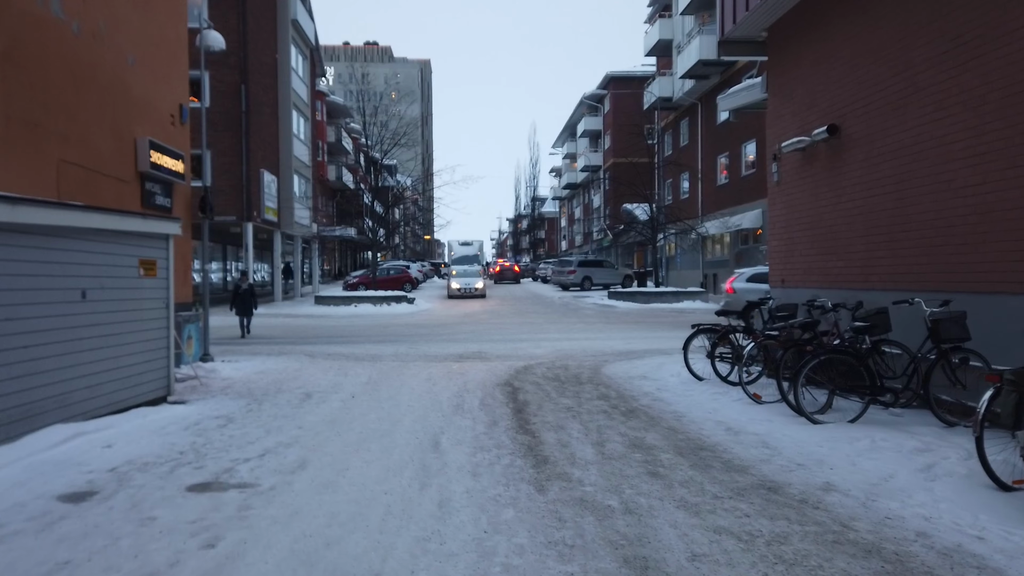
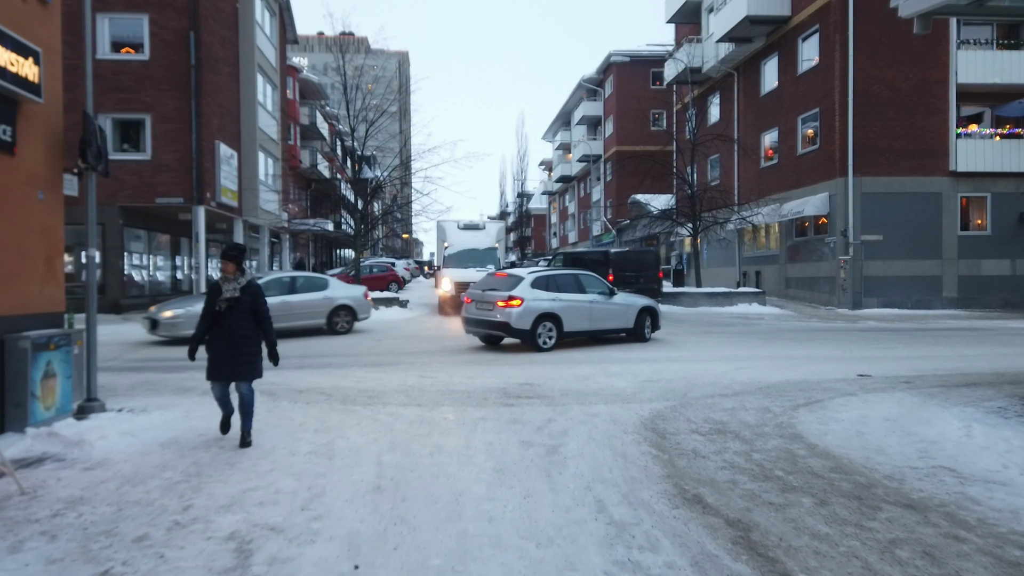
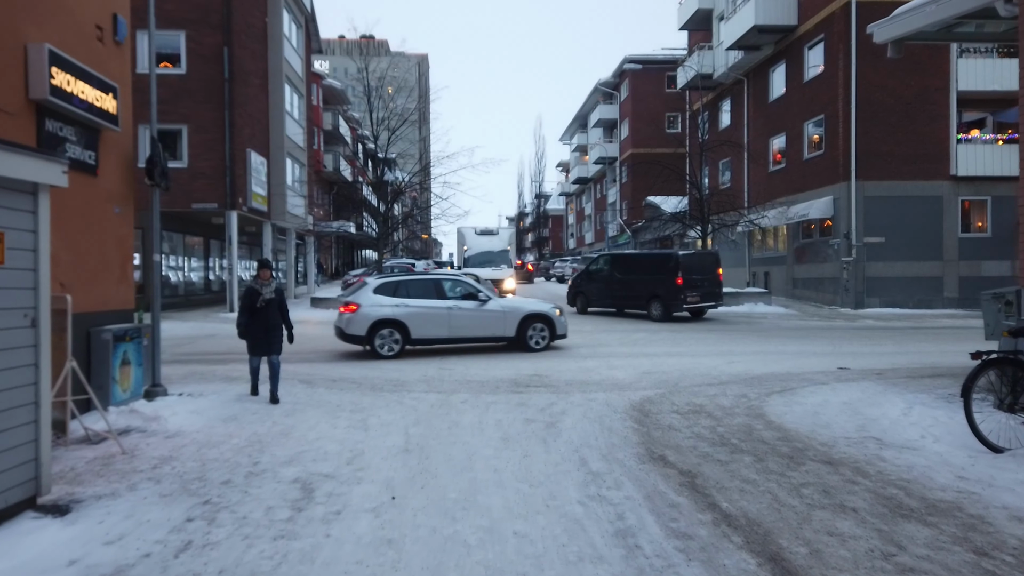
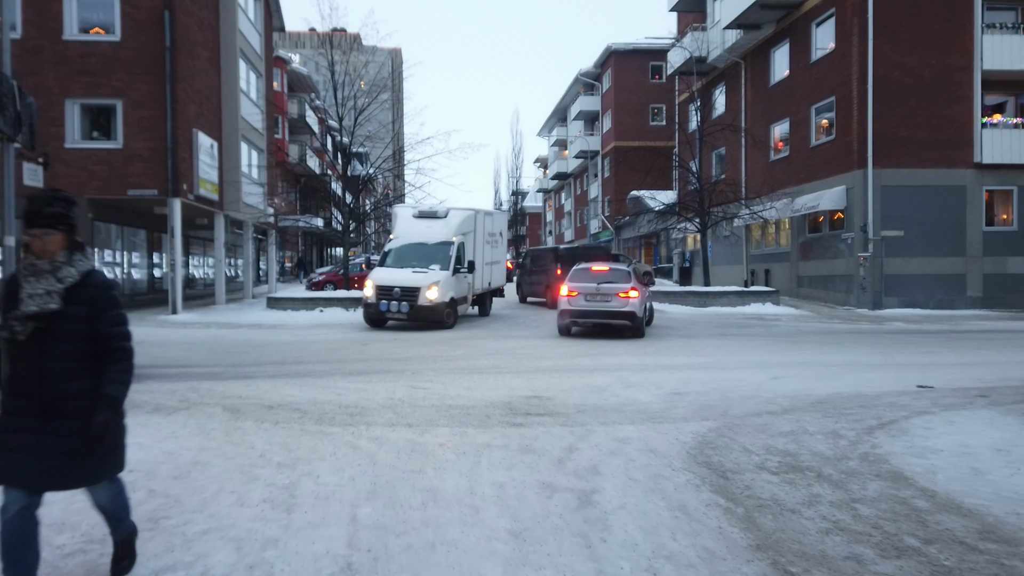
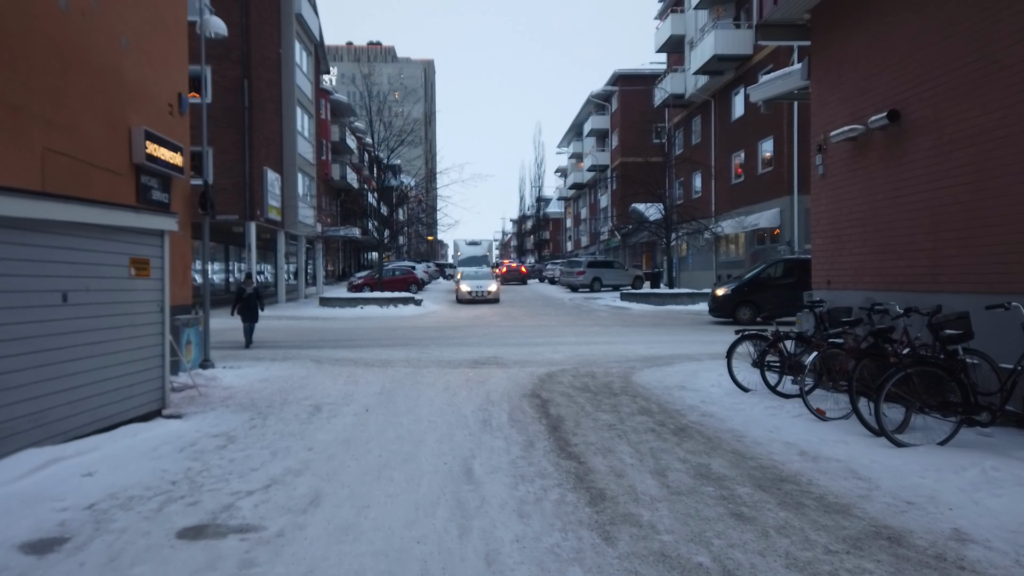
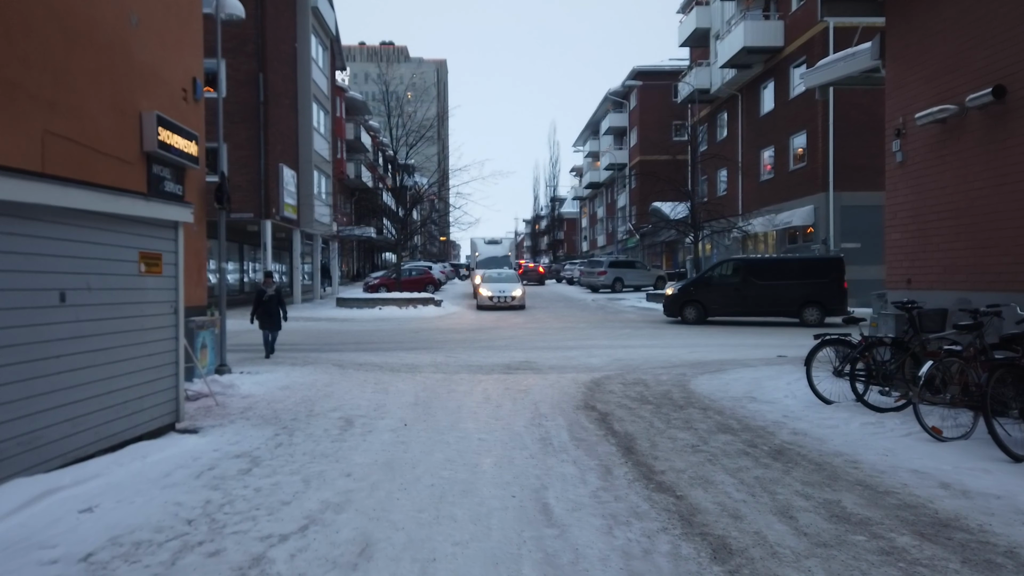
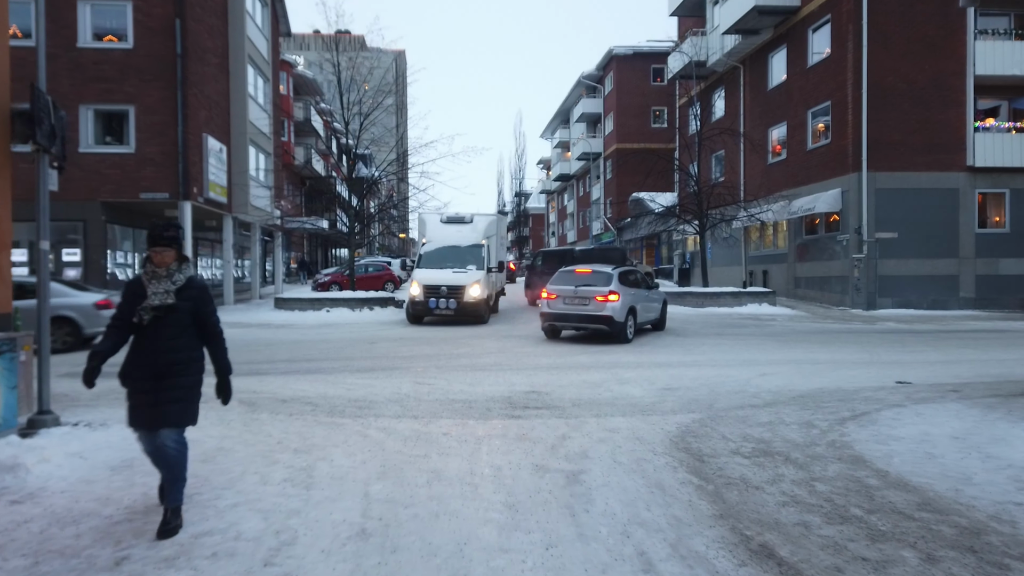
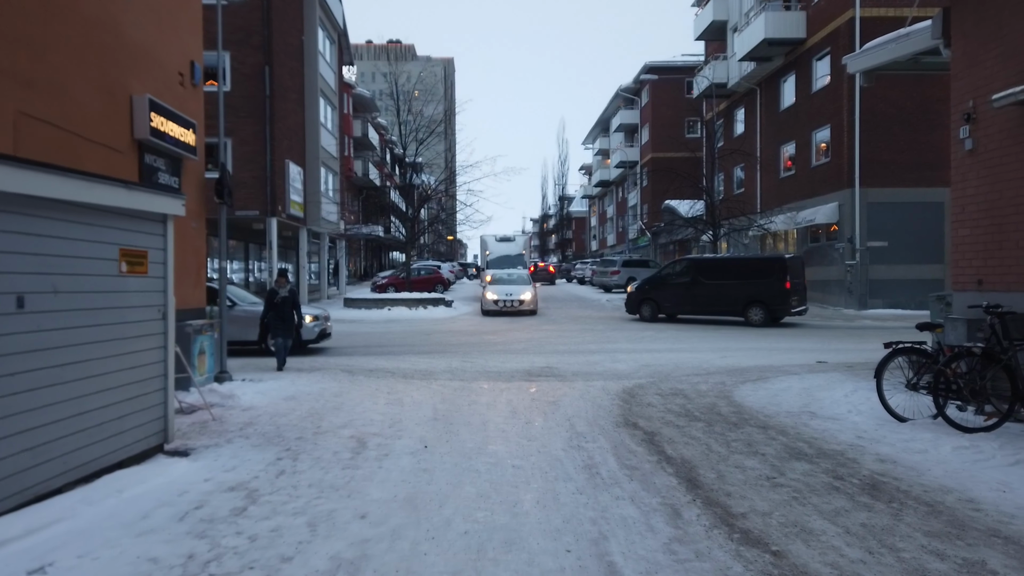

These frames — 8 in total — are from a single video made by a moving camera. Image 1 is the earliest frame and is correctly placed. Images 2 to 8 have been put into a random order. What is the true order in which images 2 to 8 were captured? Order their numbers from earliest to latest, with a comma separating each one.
5, 6, 8, 3, 2, 7, 4
